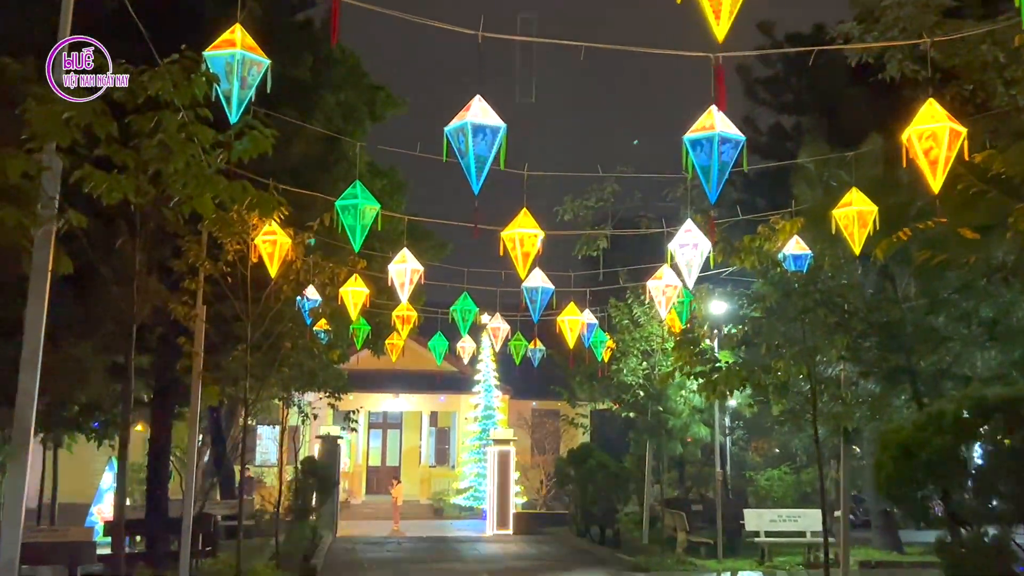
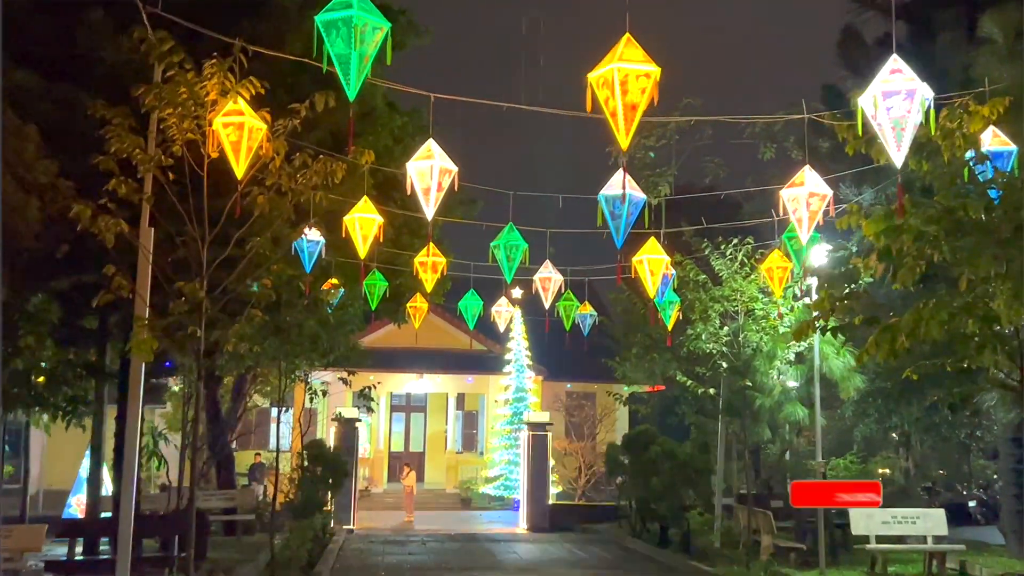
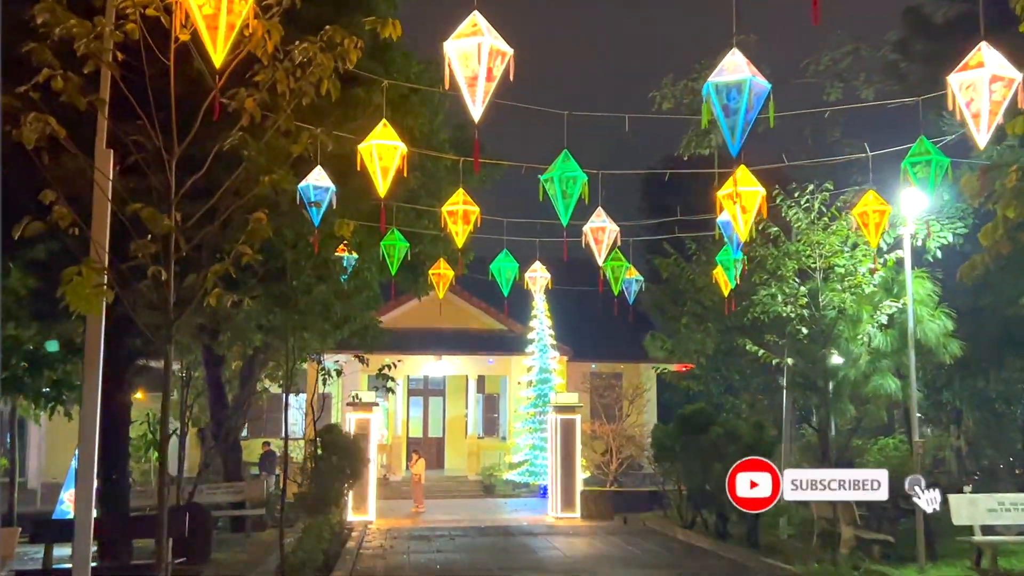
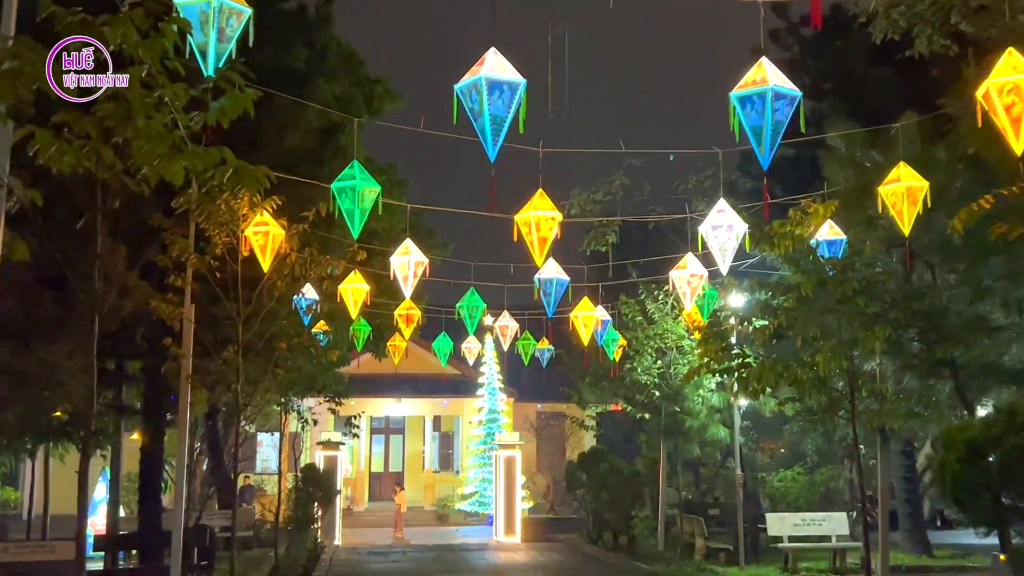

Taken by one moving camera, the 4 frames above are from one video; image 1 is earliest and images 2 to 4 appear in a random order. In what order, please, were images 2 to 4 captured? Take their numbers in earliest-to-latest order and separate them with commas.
4, 2, 3
